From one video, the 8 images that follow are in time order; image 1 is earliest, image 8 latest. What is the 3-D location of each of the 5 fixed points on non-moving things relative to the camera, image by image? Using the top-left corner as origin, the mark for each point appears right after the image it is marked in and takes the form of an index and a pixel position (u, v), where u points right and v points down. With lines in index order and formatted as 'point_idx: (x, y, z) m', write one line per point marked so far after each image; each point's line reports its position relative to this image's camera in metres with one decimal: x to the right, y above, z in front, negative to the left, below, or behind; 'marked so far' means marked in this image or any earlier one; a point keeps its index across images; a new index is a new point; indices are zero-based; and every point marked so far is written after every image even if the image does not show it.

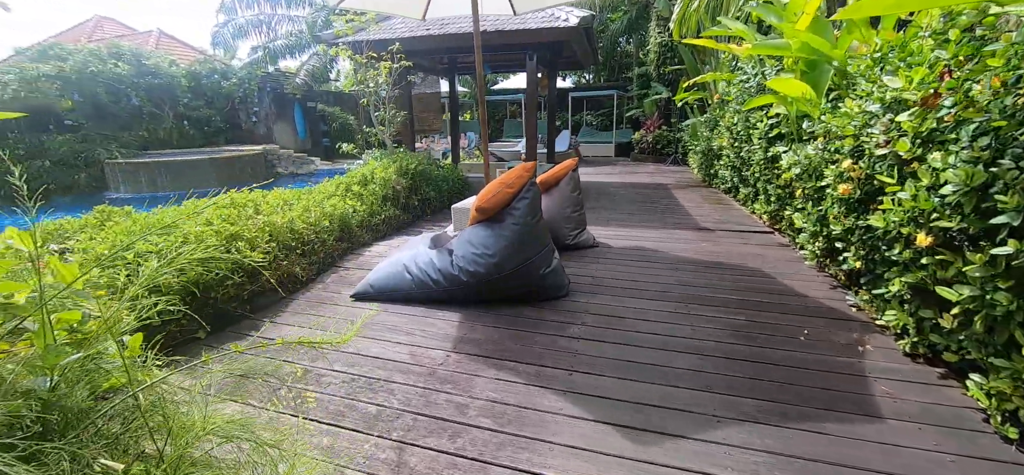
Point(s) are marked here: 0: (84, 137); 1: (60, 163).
0: (-9.6, +2.2, +9.7) m
1: (-9.6, +1.6, +9.1) m
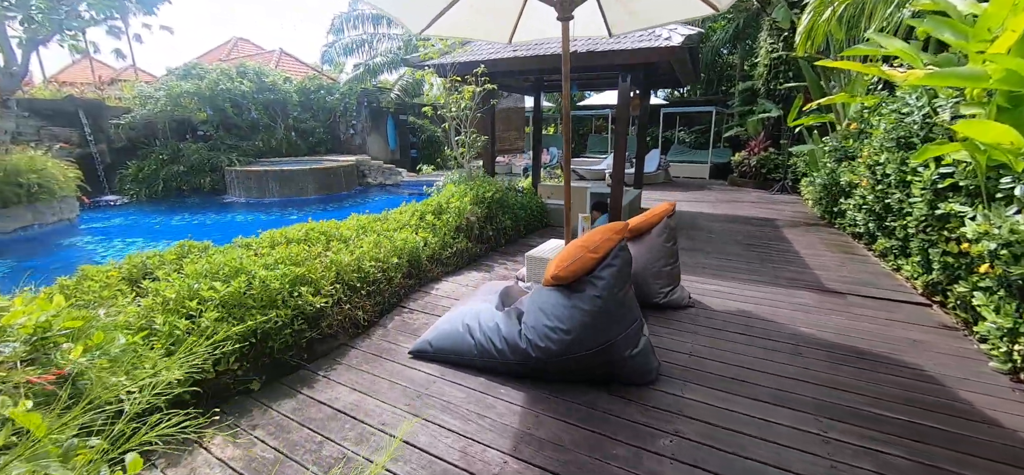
0: (-7.6, +2.3, +10.9) m
1: (-7.7, +1.7, +10.4) m
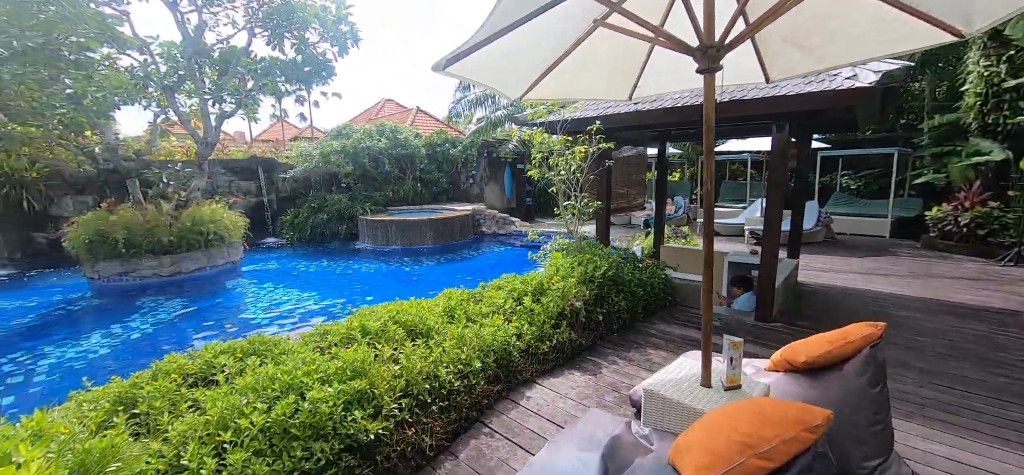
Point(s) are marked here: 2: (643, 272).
0: (-4.5, +1.1, +12.1) m
1: (-4.8, +0.6, +11.5) m
2: (+1.3, -0.4, +4.3) m
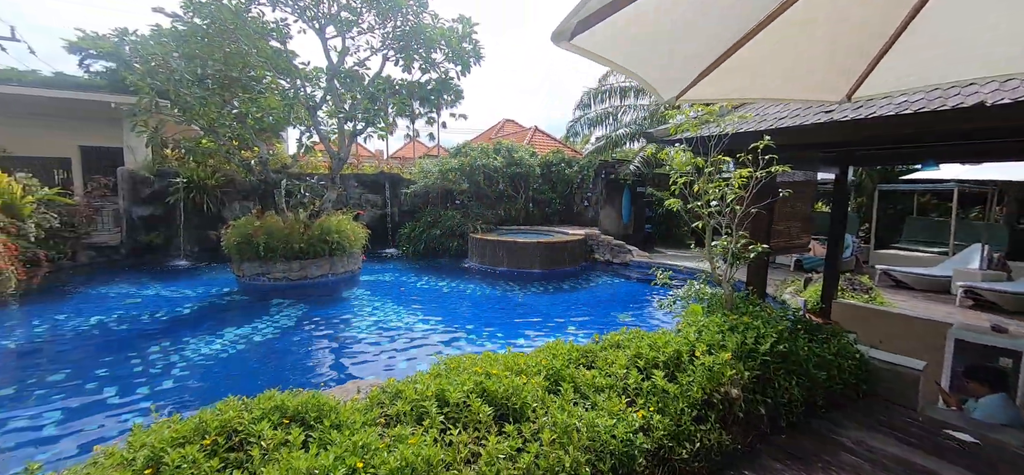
0: (-1.3, +0.7, +12.1) m
1: (-1.8, +0.2, +11.7) m
2: (+2.3, -0.8, +3.1) m
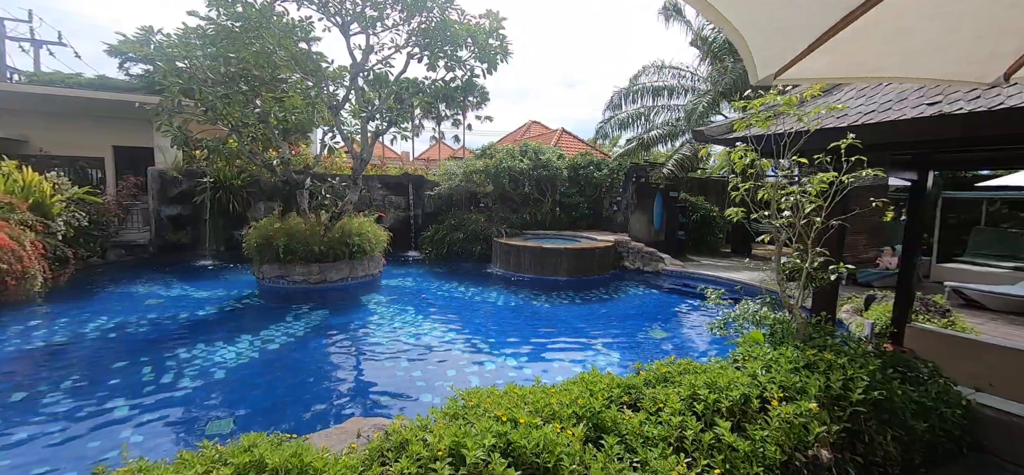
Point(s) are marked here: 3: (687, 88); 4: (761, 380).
0: (-0.6, +0.5, +11.8) m
1: (-1.1, 0.0, +11.3) m
2: (+2.4, -0.9, +2.6) m
3: (+5.1, +4.3, +12.3) m
4: (+1.4, -0.8, +2.3) m
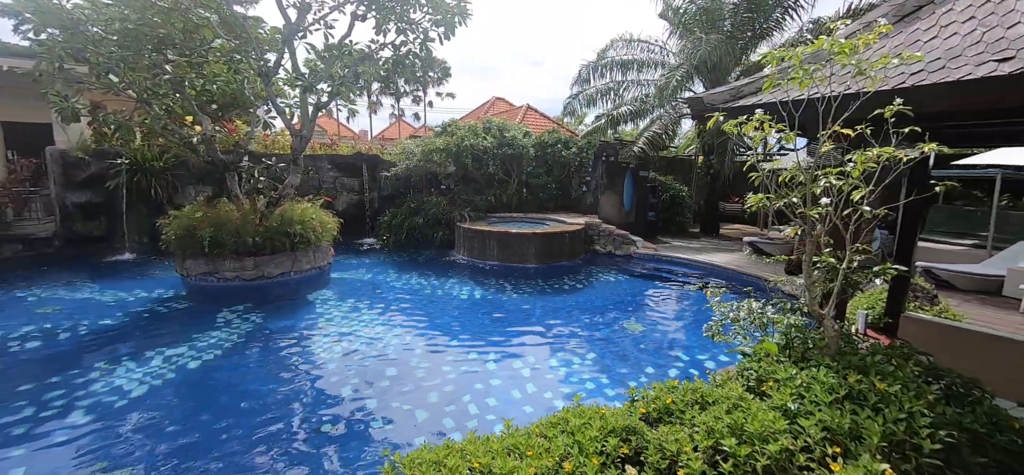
0: (-1.5, +0.9, +11.0) m
1: (-2.0, +0.4, +10.5) m
2: (+2.3, -0.9, +2.1) m
3: (+4.0, +4.8, +11.8) m
4: (+1.2, -0.8, +1.8) m
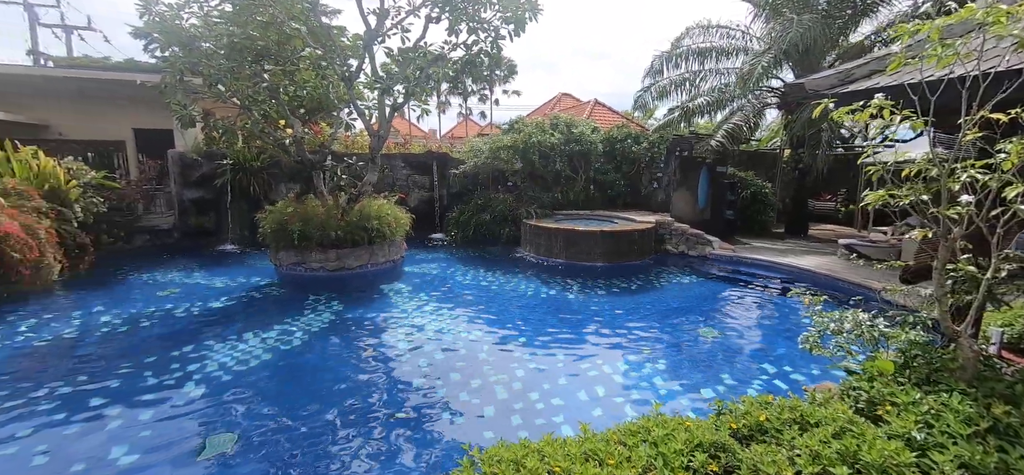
0: (+0.2, +1.0, +11.0) m
1: (-0.4, +0.5, +10.6) m
2: (+2.6, -0.9, +1.7) m
3: (+5.8, +4.8, +11.0) m
4: (+1.5, -0.8, +1.6) m
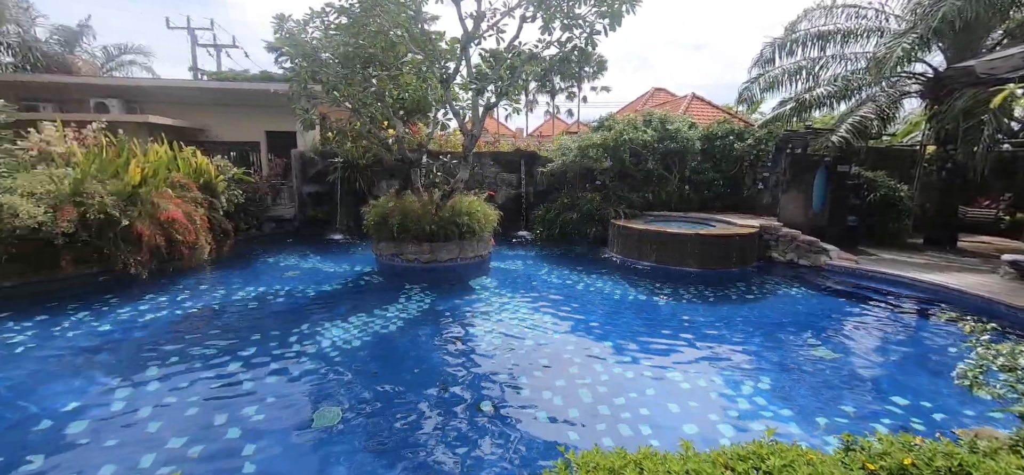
0: (+2.4, +1.0, +10.7) m
1: (+1.7, +0.5, +10.5) m
2: (+2.9, -1.0, +1.1) m
3: (+8.1, +4.6, +9.6) m
4: (+1.8, -0.8, +1.2) m
